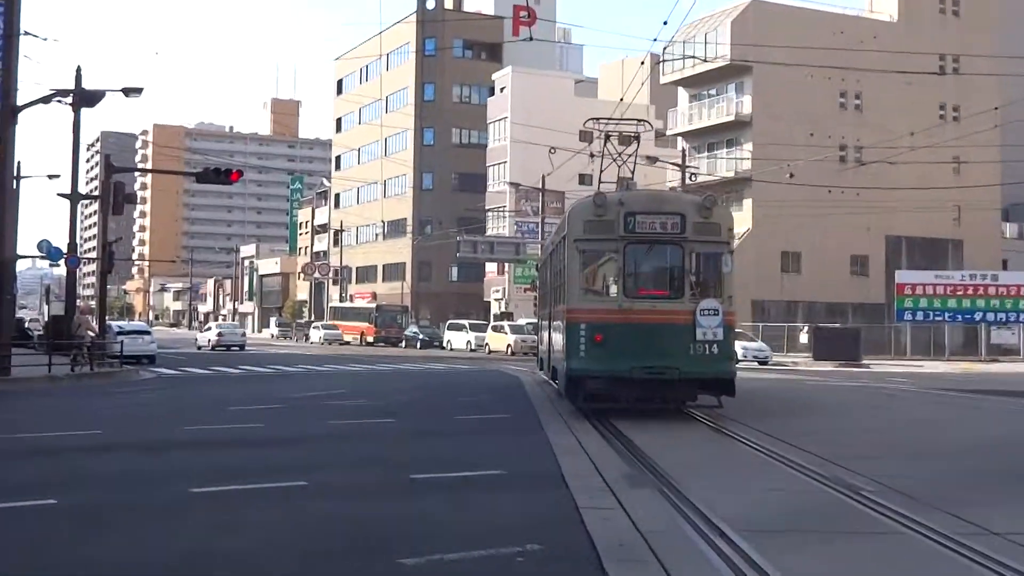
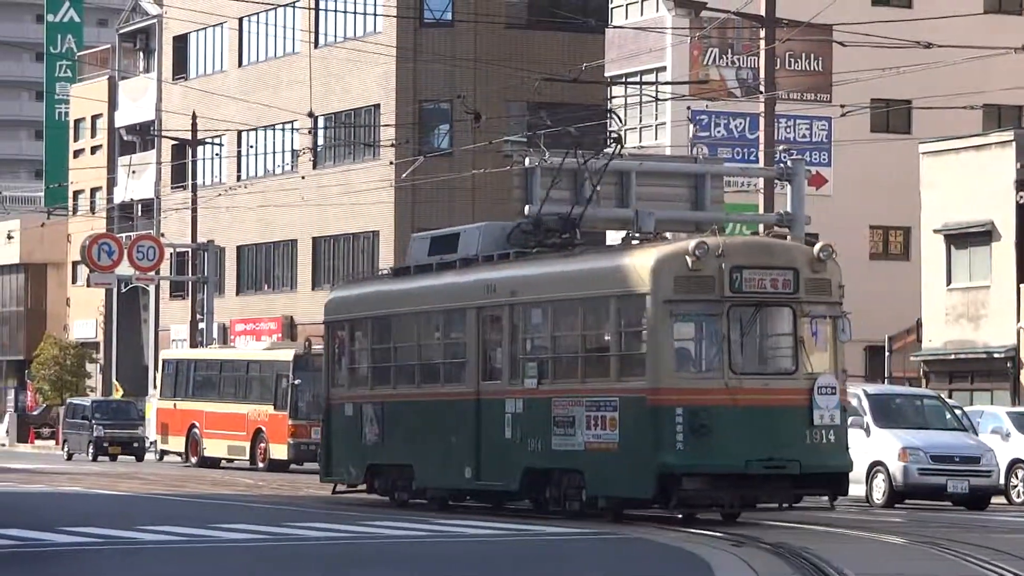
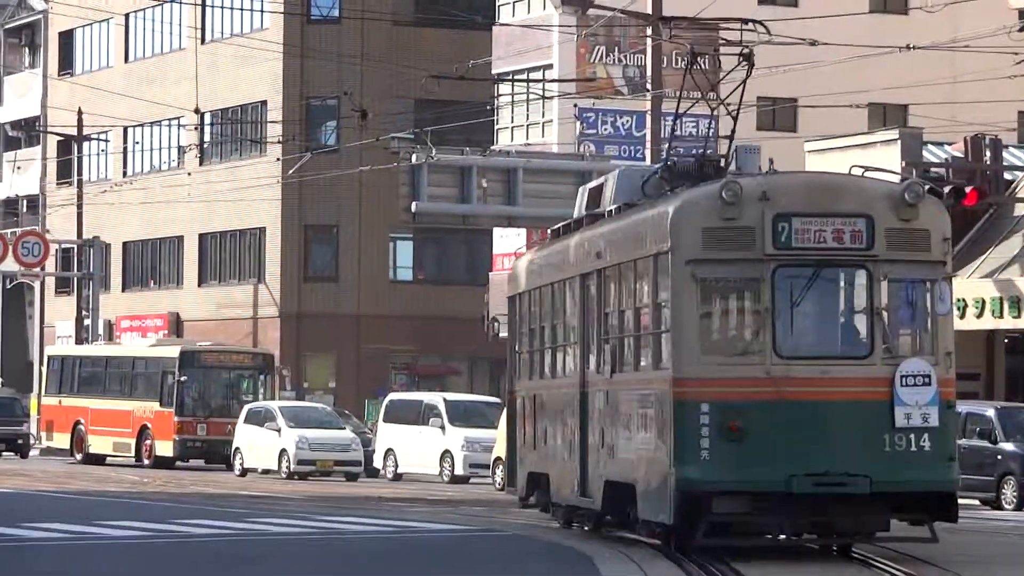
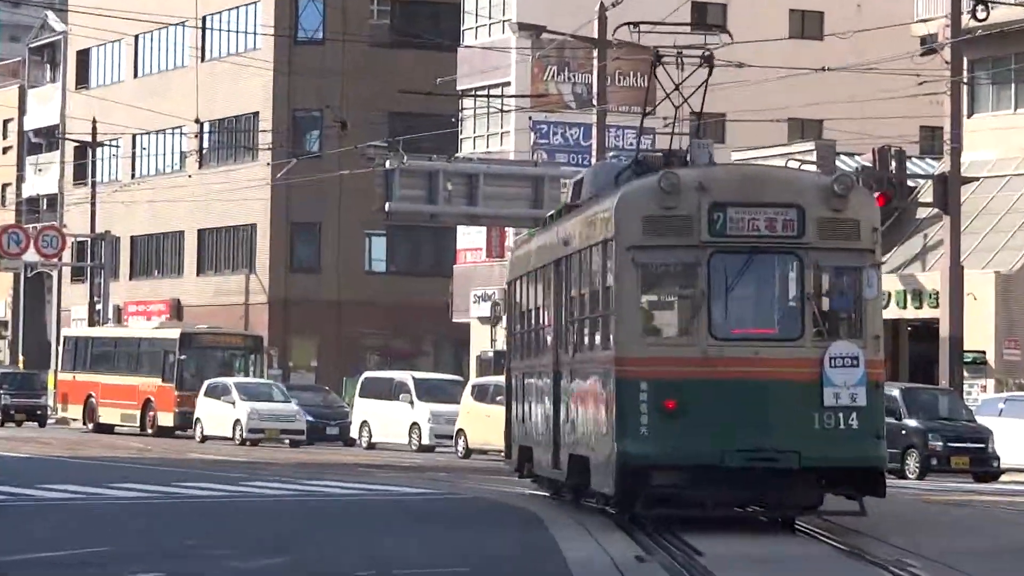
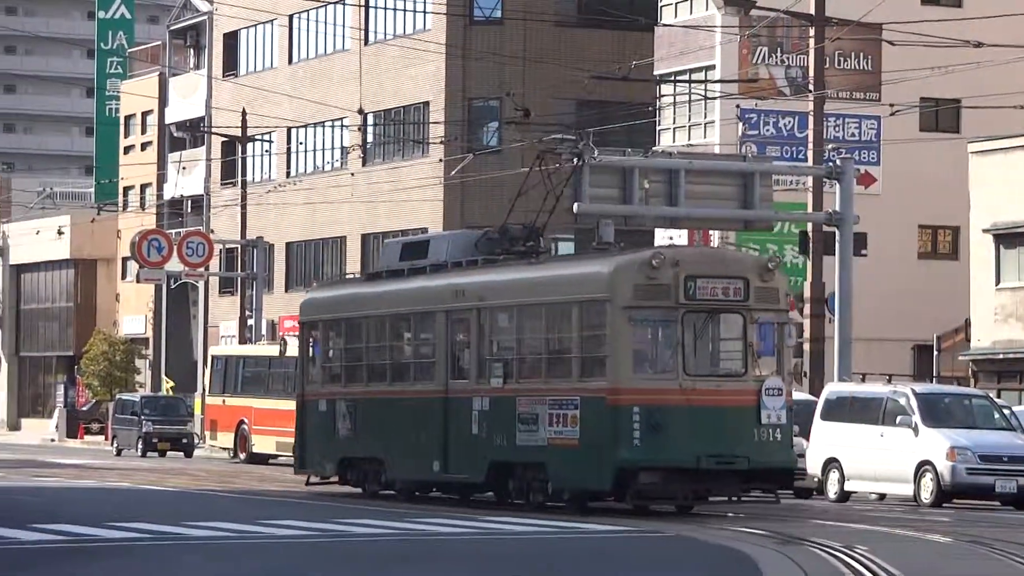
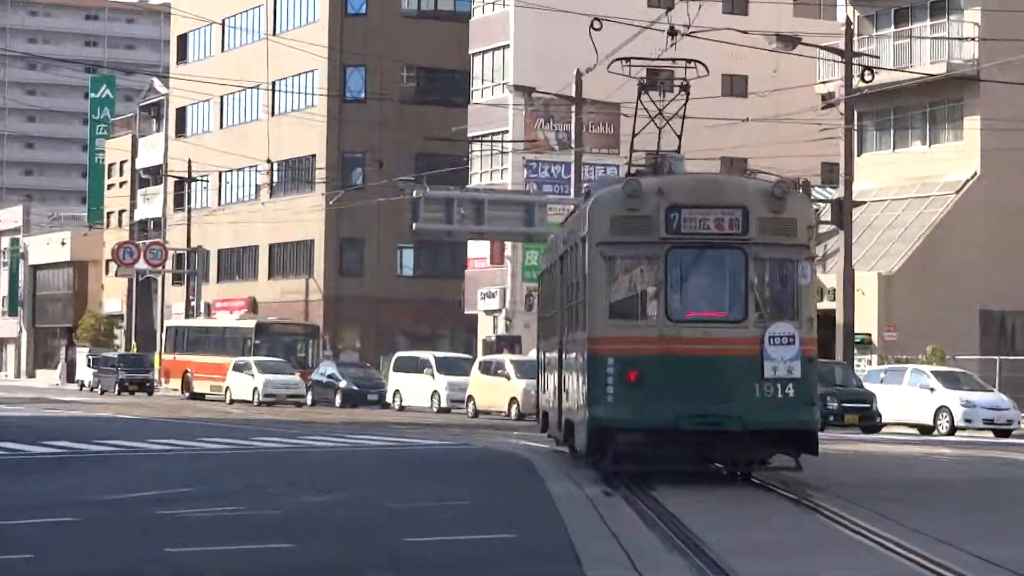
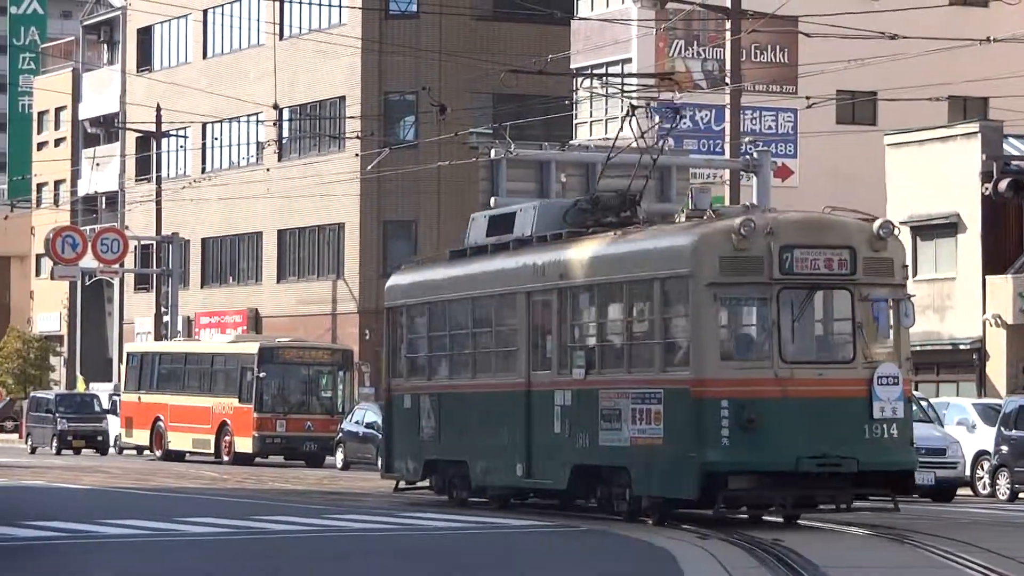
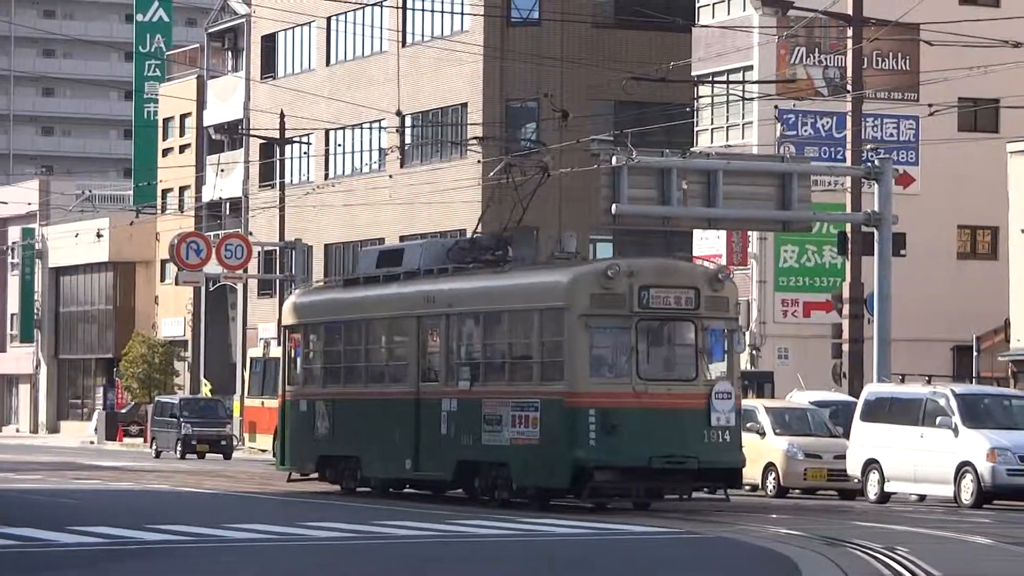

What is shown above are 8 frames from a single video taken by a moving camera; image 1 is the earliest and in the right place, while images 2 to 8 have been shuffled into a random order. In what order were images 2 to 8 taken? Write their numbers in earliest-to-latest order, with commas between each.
6, 4, 3, 7, 2, 5, 8
